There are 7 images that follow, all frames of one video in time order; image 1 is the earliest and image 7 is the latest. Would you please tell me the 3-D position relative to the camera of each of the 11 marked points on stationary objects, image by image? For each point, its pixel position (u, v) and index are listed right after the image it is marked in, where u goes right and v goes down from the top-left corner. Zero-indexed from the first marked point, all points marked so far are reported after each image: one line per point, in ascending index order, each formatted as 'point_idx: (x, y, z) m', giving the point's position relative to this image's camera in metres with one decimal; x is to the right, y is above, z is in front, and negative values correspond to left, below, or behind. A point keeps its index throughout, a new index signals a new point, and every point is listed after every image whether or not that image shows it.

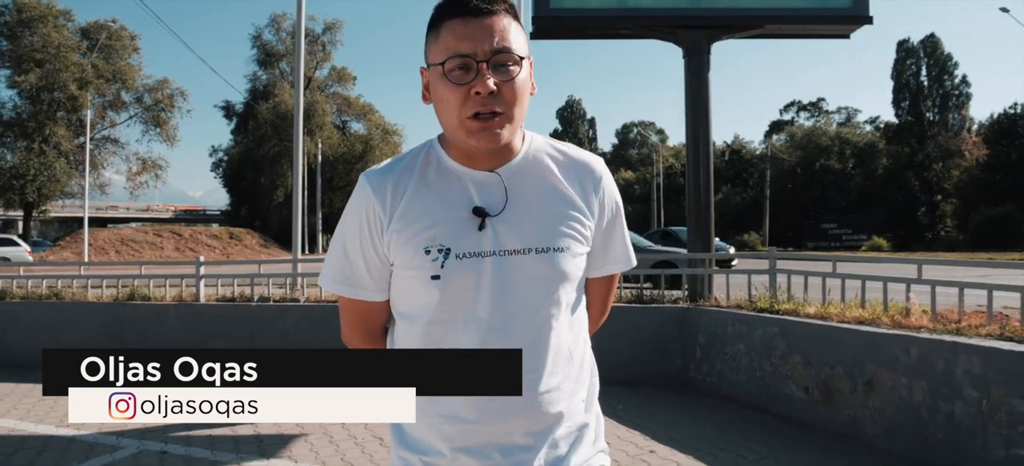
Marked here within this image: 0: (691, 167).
0: (+2.1, +0.8, +8.4) m
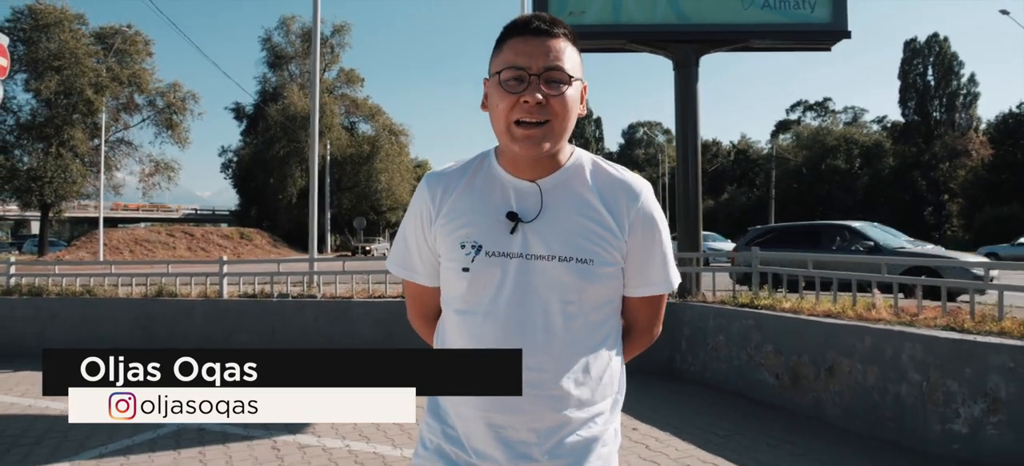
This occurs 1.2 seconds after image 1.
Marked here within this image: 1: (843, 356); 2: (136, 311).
0: (+2.1, +0.8, +9.0) m
1: (+2.5, -0.9, +5.4) m
2: (-4.6, -1.0, +9.0) m
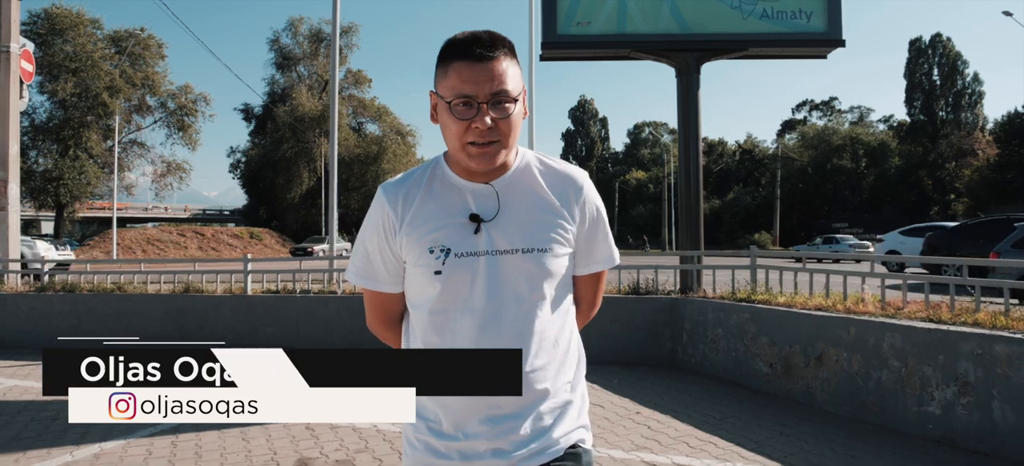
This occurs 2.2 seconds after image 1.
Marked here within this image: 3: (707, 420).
0: (+2.2, +0.8, +9.5) m
1: (+2.6, -0.9, +5.9) m
2: (-4.5, -1.0, +9.5) m
3: (+1.5, -1.5, +5.8) m
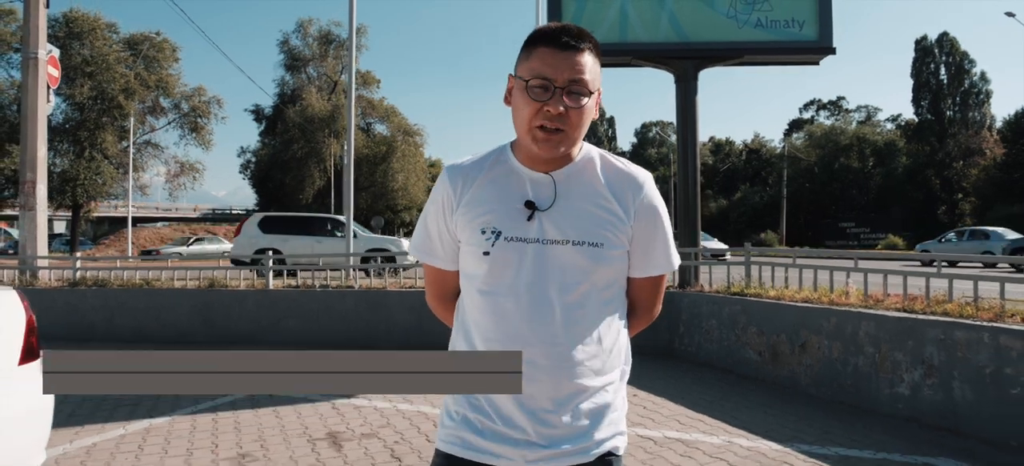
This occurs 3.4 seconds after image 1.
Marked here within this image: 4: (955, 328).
0: (+2.3, +0.9, +10.0) m
1: (+2.6, -0.9, +6.4) m
2: (-4.4, -0.9, +10.1) m
3: (+1.6, -1.5, +6.3) m
4: (+3.1, -0.7, +5.2) m
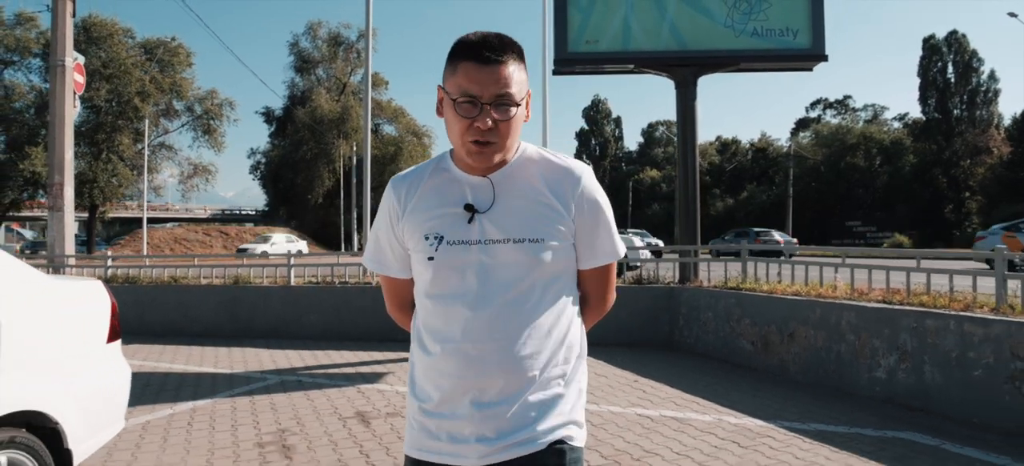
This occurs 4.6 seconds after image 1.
0: (+2.4, +0.9, +10.5) m
1: (+2.7, -0.9, +6.9) m
2: (-4.3, -0.9, +10.7) m
3: (+1.7, -1.4, +6.8) m
4: (+3.2, -0.6, +5.7) m
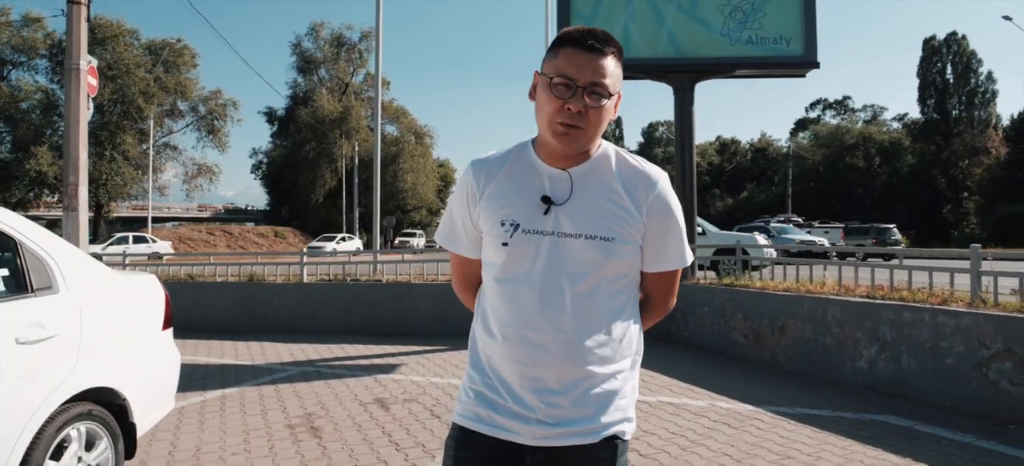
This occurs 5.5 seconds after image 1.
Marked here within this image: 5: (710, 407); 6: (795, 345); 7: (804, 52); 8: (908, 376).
0: (+2.5, +0.9, +10.9) m
1: (+2.8, -0.9, +7.4) m
2: (-4.2, -0.9, +11.1) m
3: (+1.8, -1.4, +7.3) m
4: (+3.3, -0.6, +6.1) m
5: (+1.6, -1.4, +5.9) m
6: (+2.8, -1.1, +7.3) m
7: (+4.3, +2.6, +10.7) m
8: (+3.3, -1.2, +6.0) m
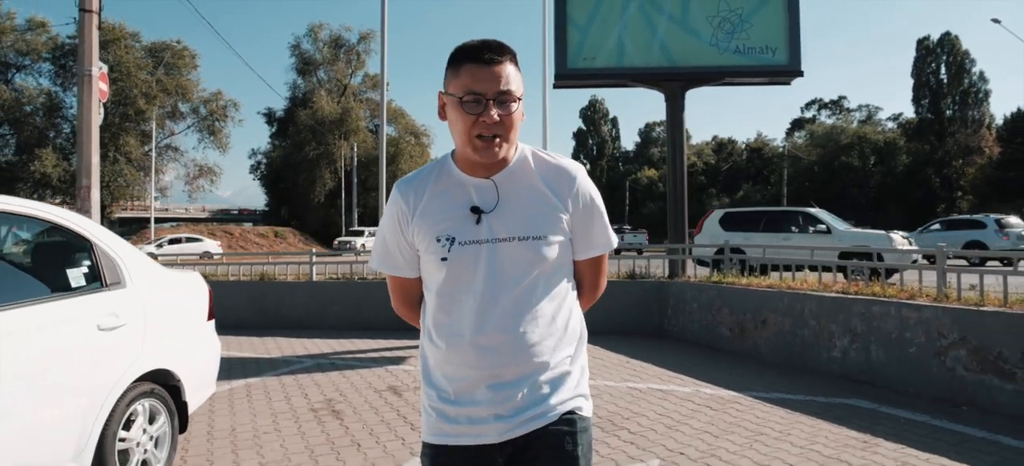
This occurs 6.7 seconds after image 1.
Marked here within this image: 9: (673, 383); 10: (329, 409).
0: (+2.5, +0.9, +11.5) m
1: (+2.8, -0.9, +7.9) m
2: (-4.2, -0.9, +11.7) m
3: (+1.8, -1.4, +7.9) m
4: (+3.3, -0.6, +6.7) m
5: (+1.6, -1.4, +6.5) m
6: (+2.8, -1.1, +7.9) m
7: (+4.3, +2.6, +11.3) m
8: (+3.3, -1.2, +6.6) m
9: (+1.5, -1.4, +6.9) m
10: (-1.5, -1.5, +6.1) m
